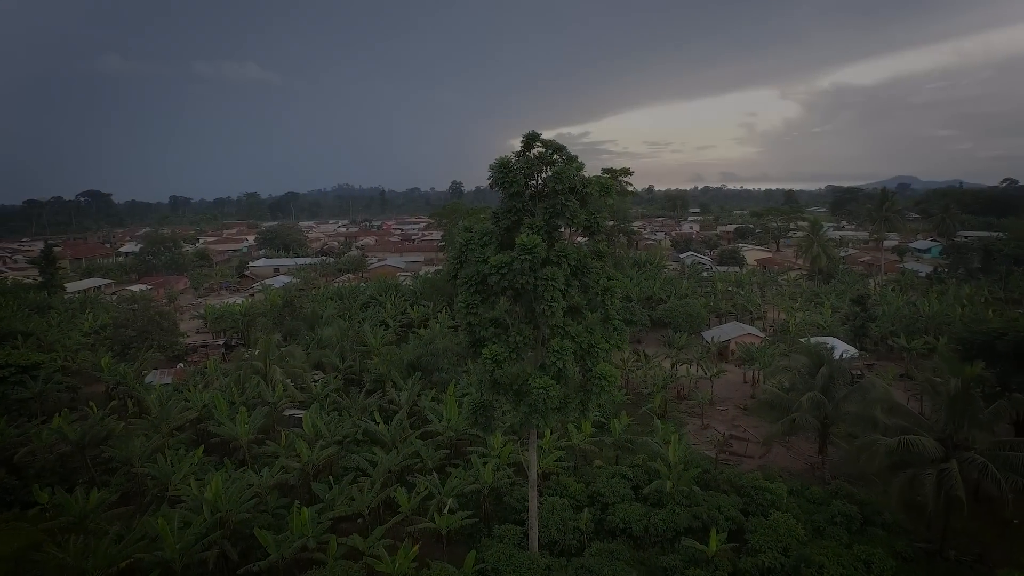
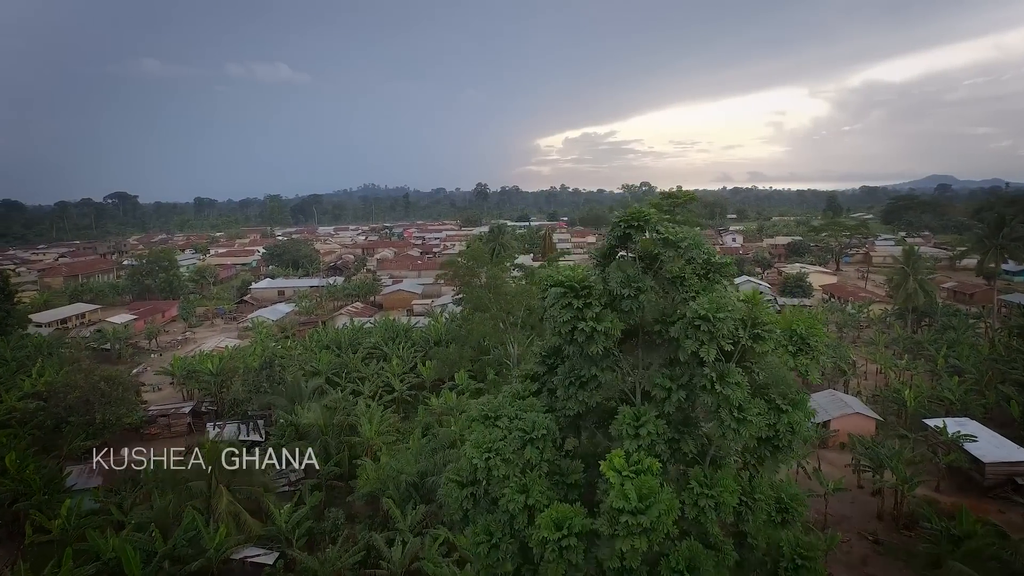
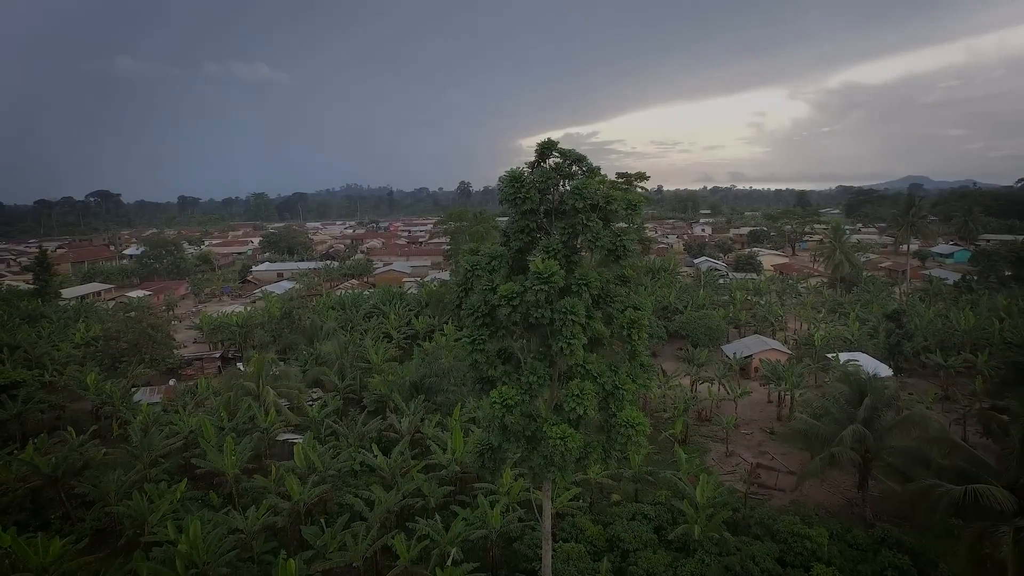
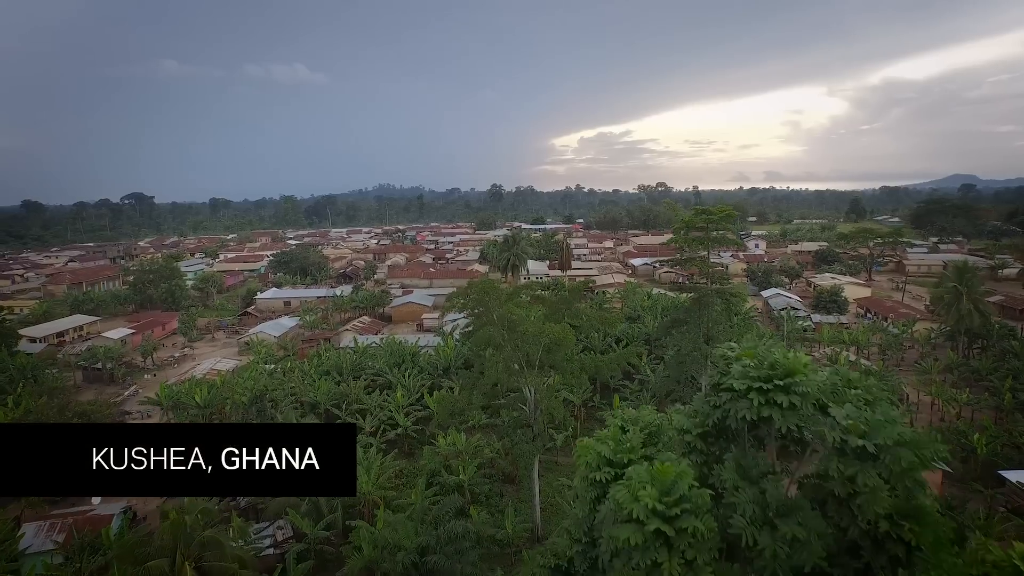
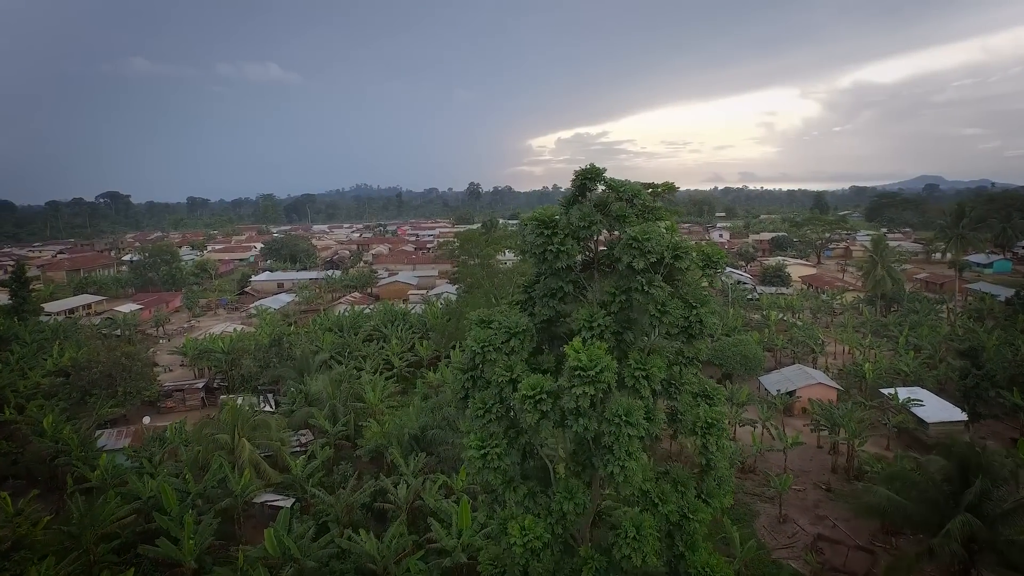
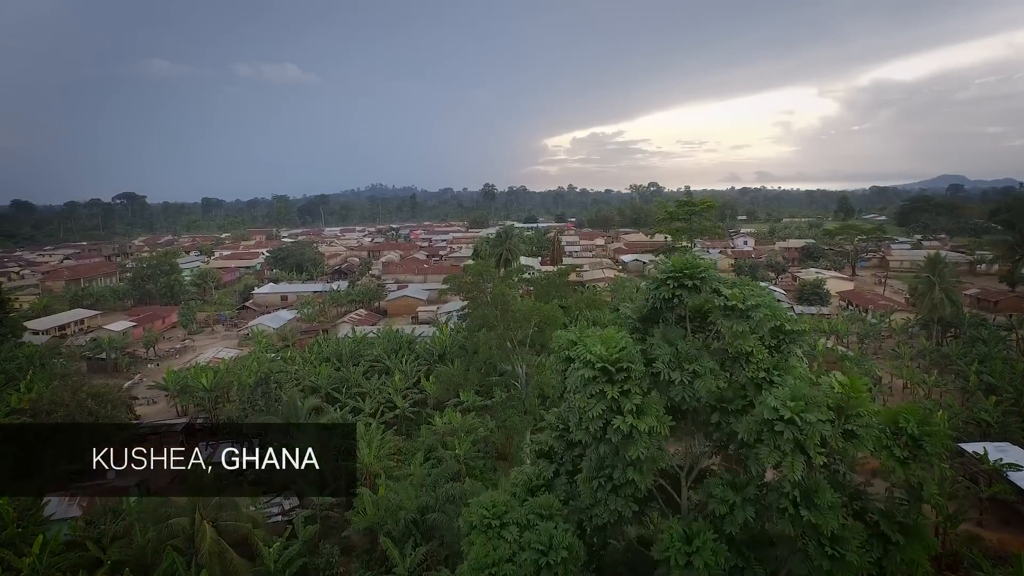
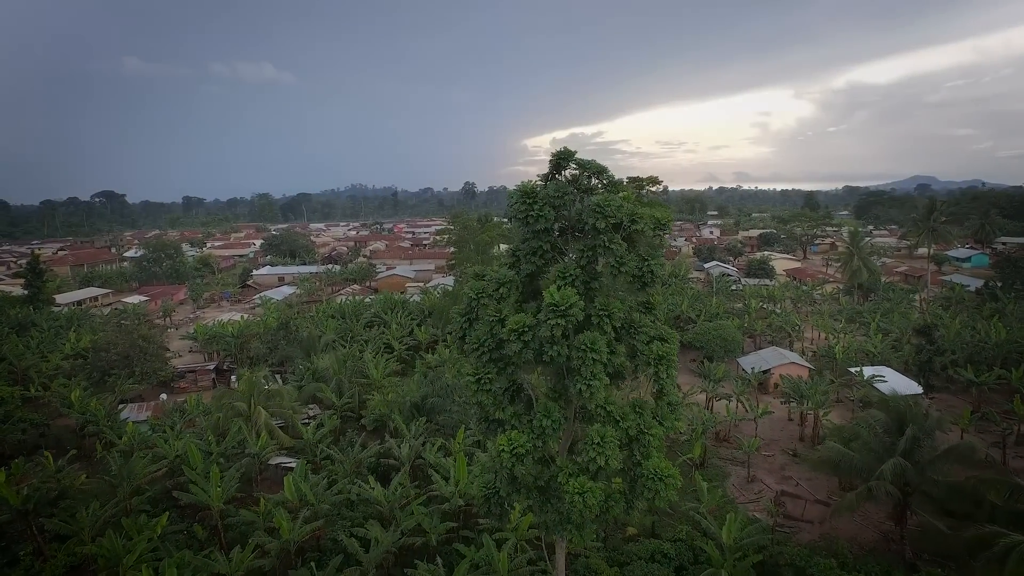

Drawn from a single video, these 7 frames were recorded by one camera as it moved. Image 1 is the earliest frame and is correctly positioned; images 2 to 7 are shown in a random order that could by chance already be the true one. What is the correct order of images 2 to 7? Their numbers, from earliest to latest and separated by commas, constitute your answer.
3, 7, 5, 2, 6, 4
